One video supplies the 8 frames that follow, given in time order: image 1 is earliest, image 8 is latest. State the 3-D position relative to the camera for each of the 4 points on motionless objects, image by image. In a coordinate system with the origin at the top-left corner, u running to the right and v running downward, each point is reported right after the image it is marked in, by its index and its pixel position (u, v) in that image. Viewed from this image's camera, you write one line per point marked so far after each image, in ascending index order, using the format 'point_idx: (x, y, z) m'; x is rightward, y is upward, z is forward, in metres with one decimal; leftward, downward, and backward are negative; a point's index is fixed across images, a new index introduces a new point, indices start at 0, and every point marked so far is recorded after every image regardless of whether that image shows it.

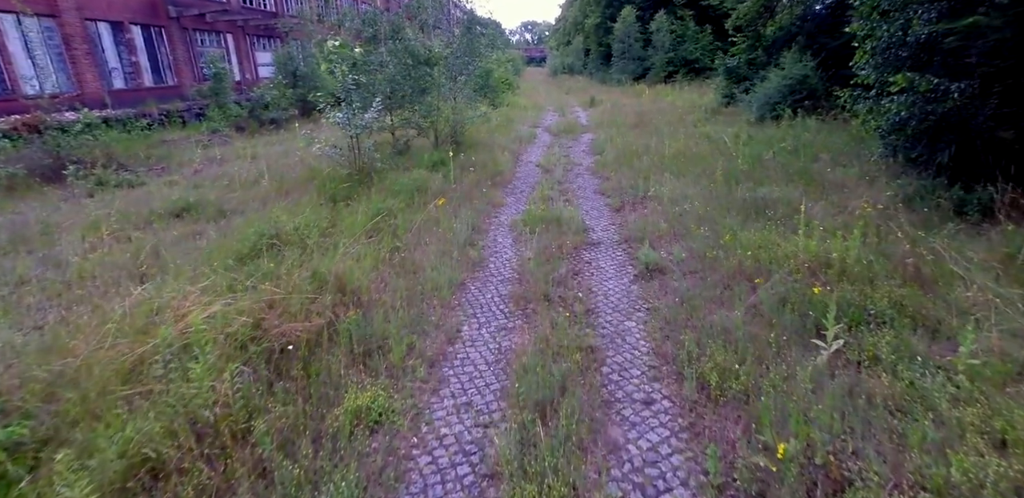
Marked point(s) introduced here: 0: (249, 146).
0: (-6.5, +2.5, +11.6) m
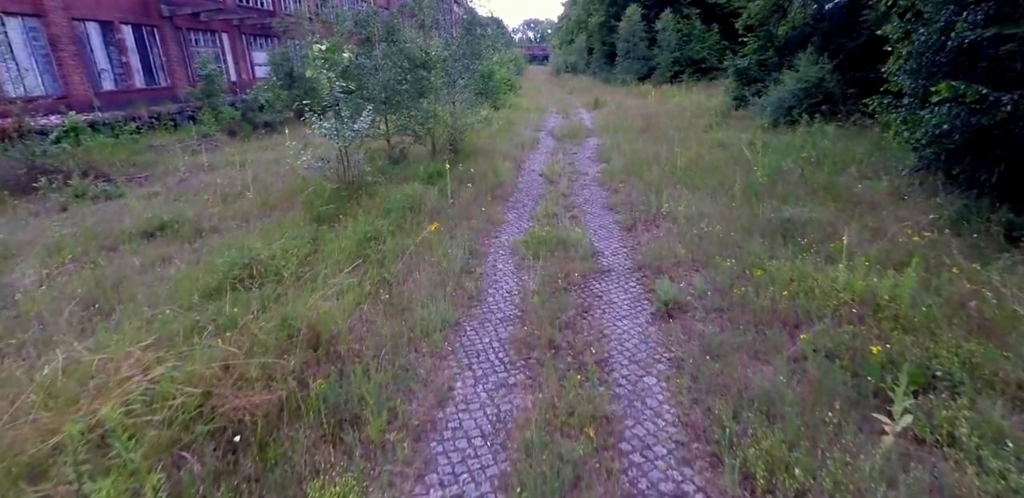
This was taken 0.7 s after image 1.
0: (-6.4, +2.3, +11.1) m
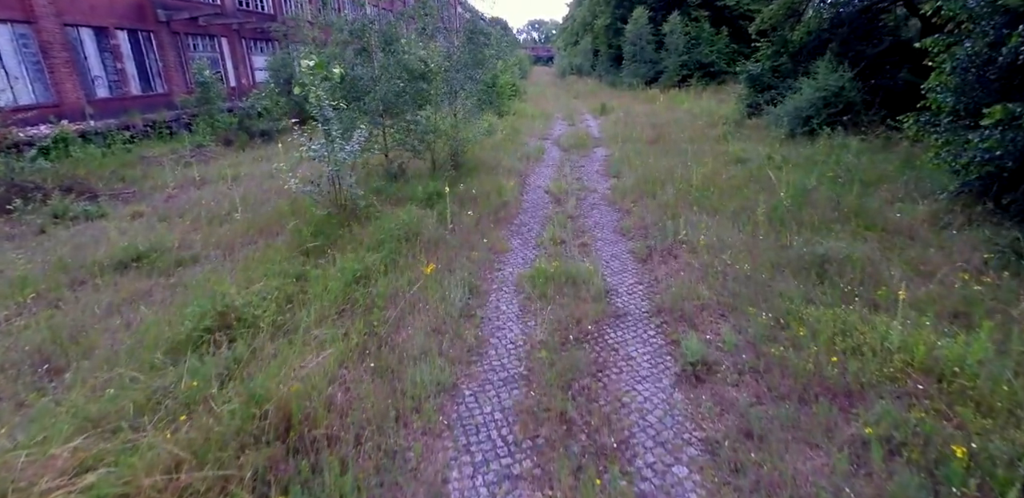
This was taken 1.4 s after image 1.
0: (-6.3, +1.9, +10.7) m
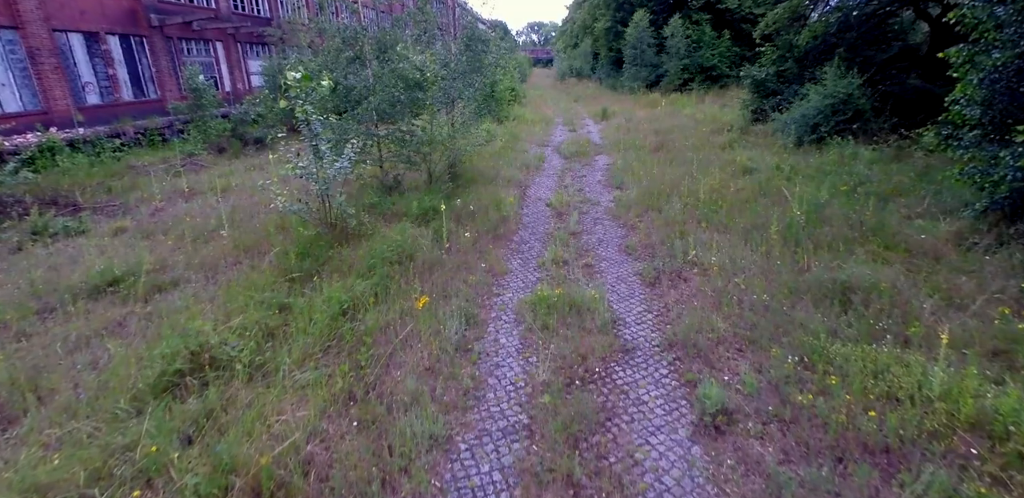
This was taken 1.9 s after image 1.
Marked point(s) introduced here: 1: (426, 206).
0: (-6.3, +1.6, +10.4) m
1: (-1.2, +0.6, +6.6) m
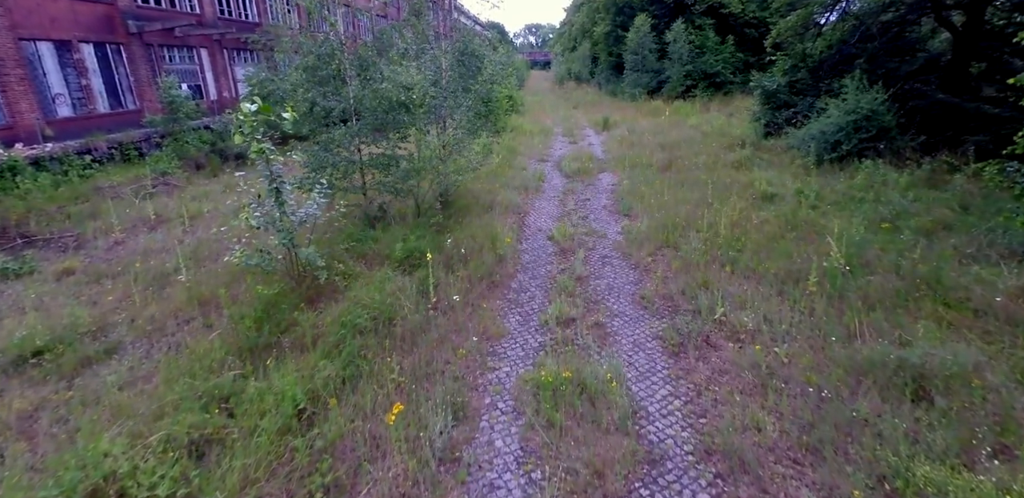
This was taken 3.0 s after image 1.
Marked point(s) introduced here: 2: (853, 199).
0: (-6.4, +1.0, +9.6) m
1: (-1.2, 0.0, +5.8) m
2: (+5.4, +0.8, +7.4) m
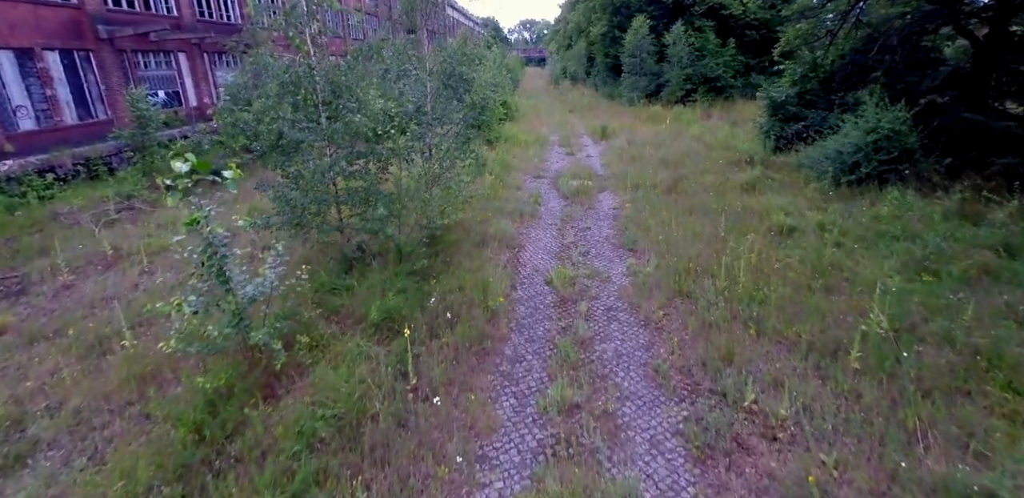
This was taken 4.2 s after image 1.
0: (-6.5, +0.4, +8.8) m
1: (-1.3, -0.6, +5.0) m
2: (+5.3, +0.2, +6.8) m
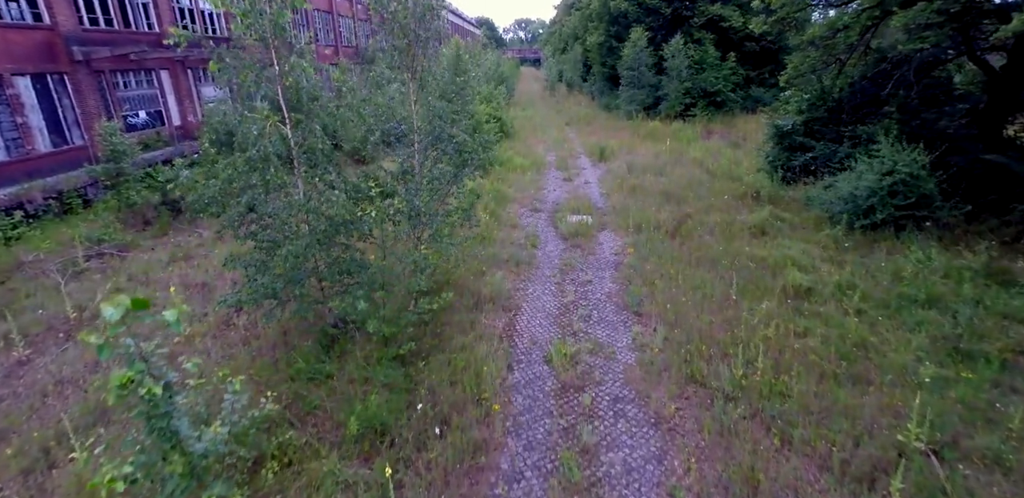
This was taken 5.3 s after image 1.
0: (-6.6, -0.5, +8.2) m
1: (-1.3, -1.5, +4.5) m
2: (+5.2, -0.7, +6.3) m
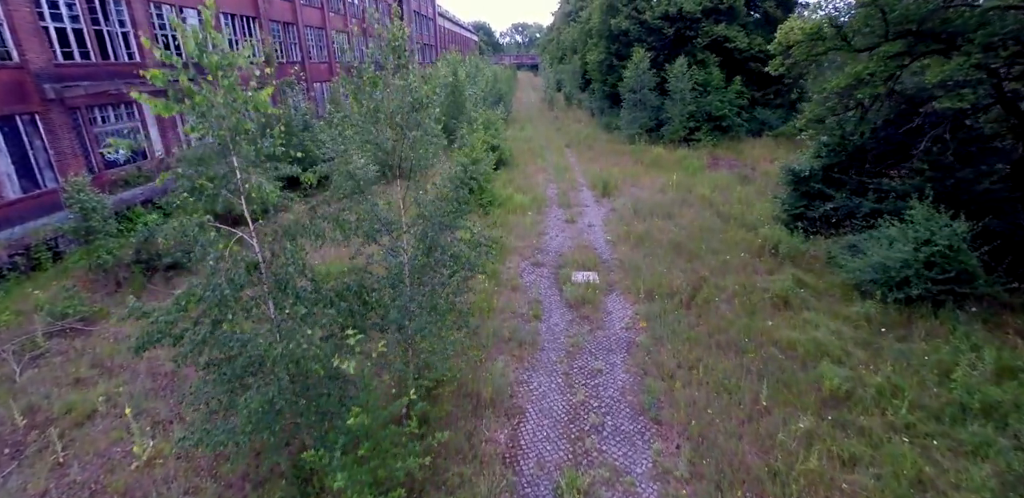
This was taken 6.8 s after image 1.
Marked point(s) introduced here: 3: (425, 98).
0: (-6.5, -1.8, +7.4) m
1: (-1.3, -2.8, +3.8) m
2: (+5.3, -2.0, +5.6) m
3: (-1.0, +1.7, +5.2) m
